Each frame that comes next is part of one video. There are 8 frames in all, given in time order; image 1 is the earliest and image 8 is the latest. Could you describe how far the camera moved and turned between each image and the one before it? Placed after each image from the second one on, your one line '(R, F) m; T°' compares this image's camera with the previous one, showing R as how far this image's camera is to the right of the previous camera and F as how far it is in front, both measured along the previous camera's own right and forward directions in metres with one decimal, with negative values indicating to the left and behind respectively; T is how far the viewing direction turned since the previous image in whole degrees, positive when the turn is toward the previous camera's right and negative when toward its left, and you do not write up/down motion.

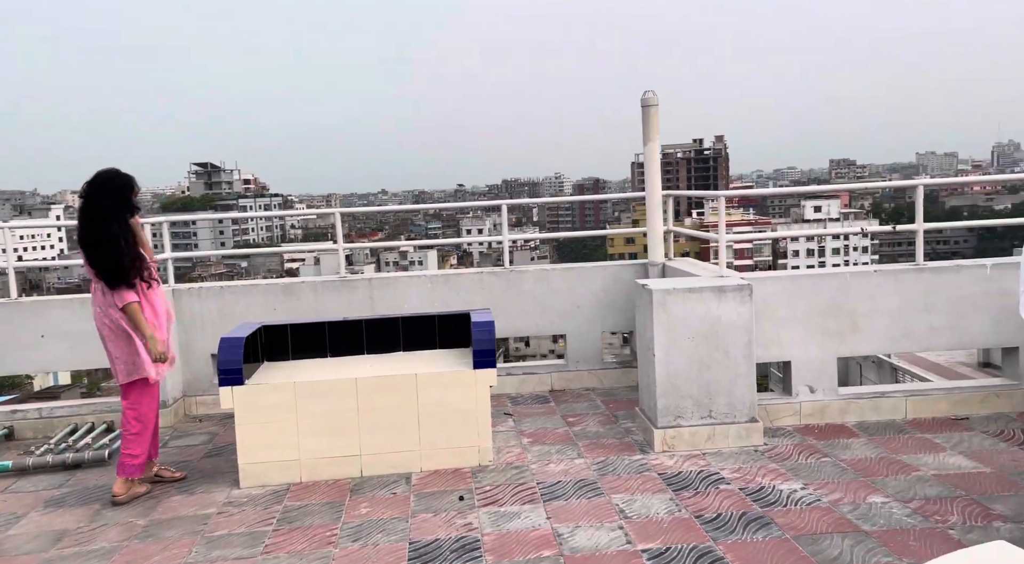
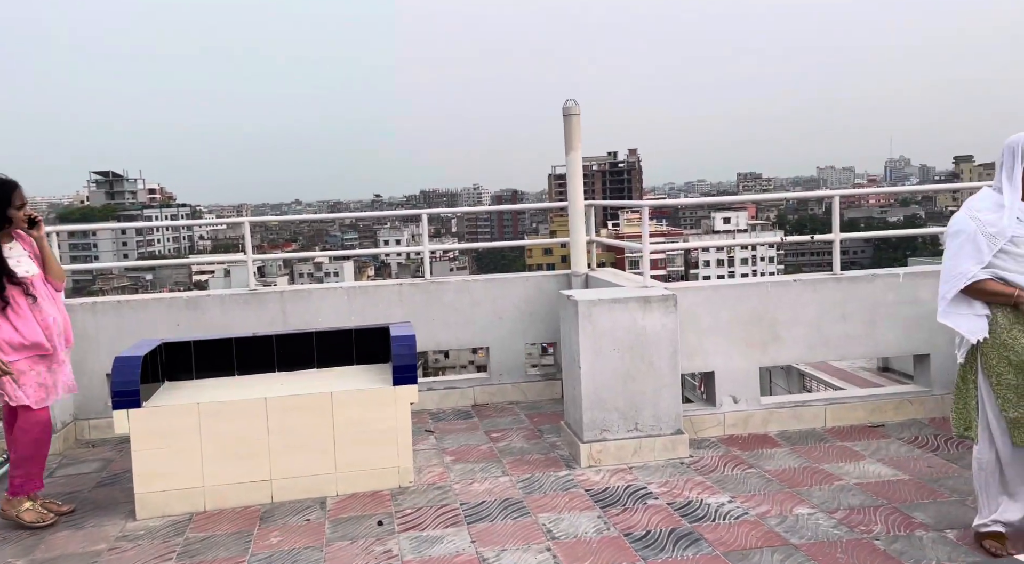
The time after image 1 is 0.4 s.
(0.0, +0.2) m; +5°
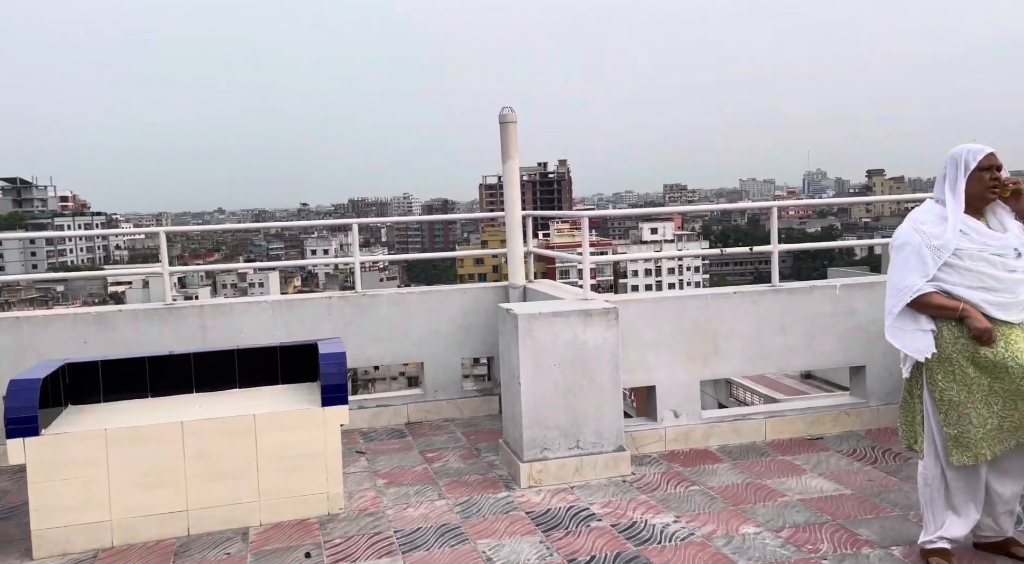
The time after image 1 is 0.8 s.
(0.0, +0.2) m; +4°
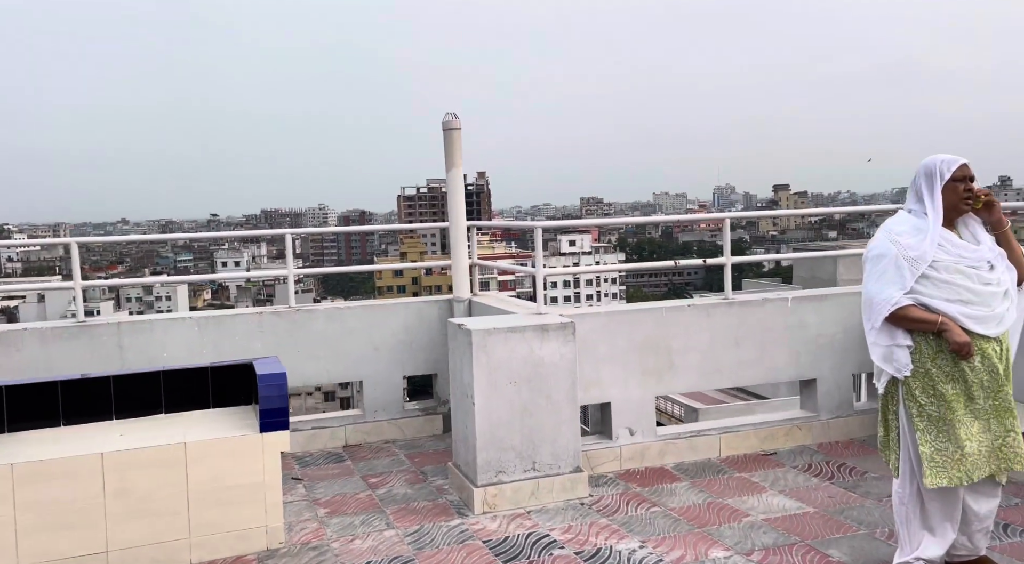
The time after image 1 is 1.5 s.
(-0.2, +0.3) m; +5°
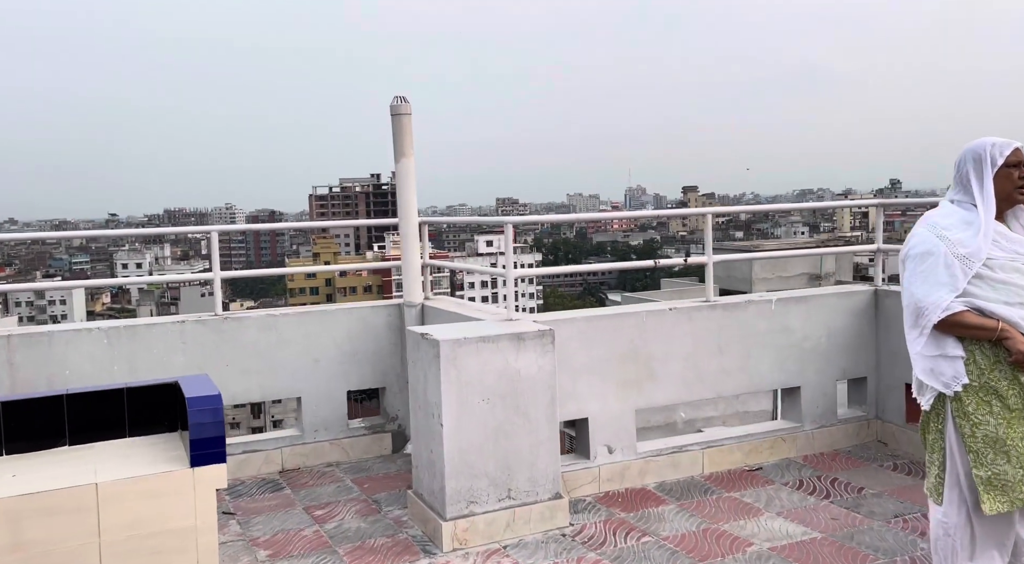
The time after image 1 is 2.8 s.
(-0.3, +0.6) m; +5°
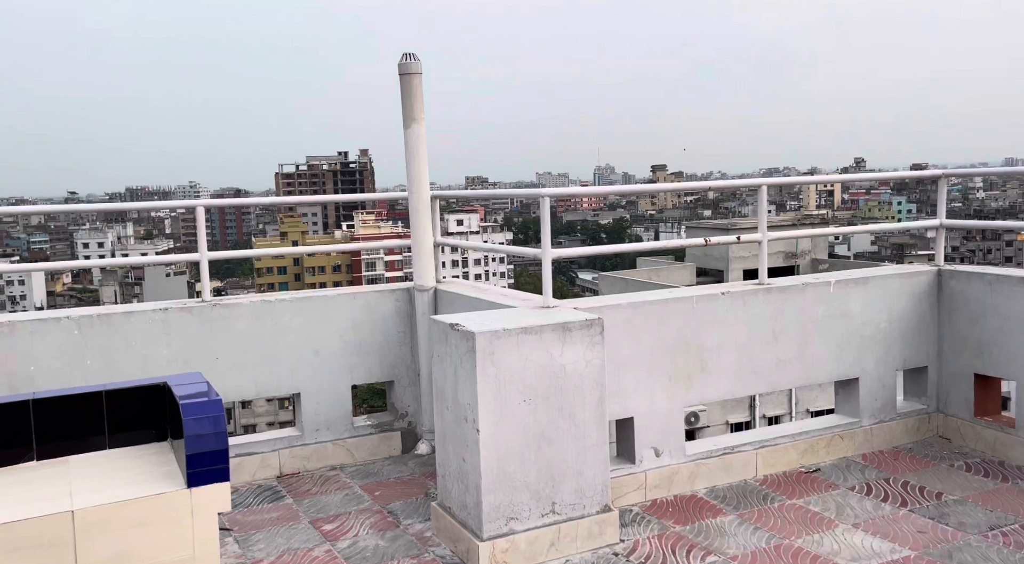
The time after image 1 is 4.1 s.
(-0.3, +0.6) m; +2°
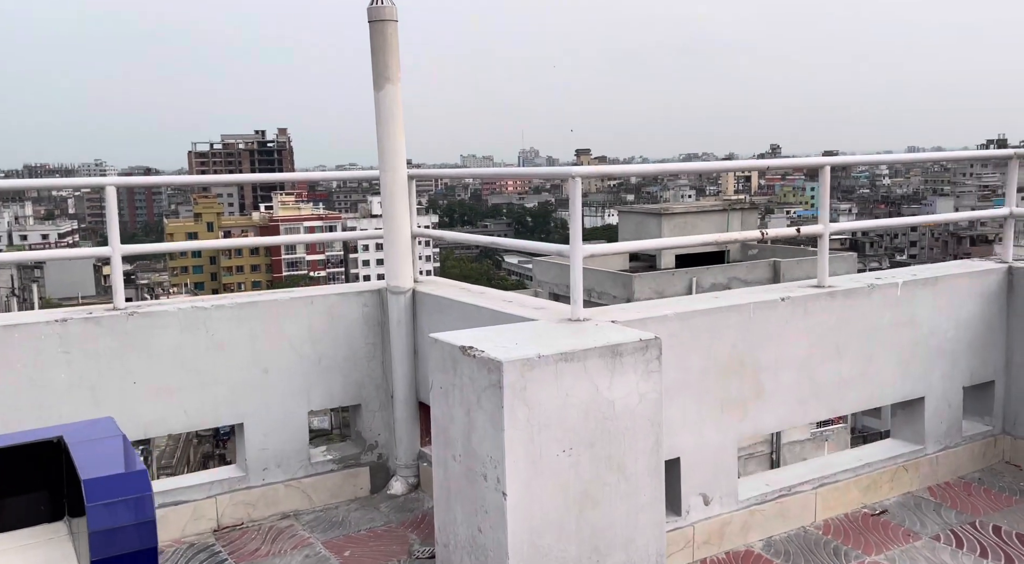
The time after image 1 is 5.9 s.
(-0.3, +1.0) m; +5°
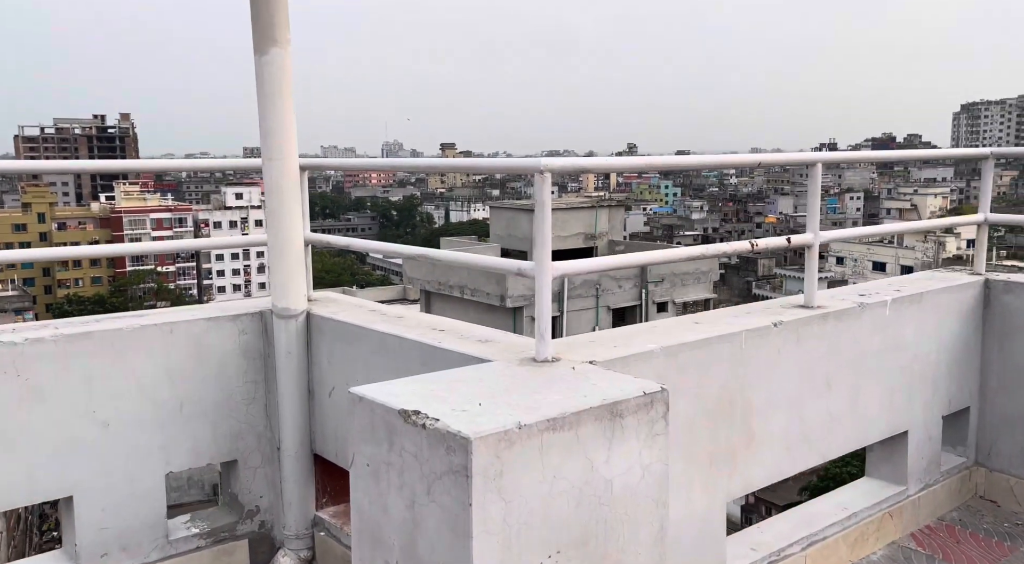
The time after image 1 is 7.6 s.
(-0.2, +0.8) m; +8°
